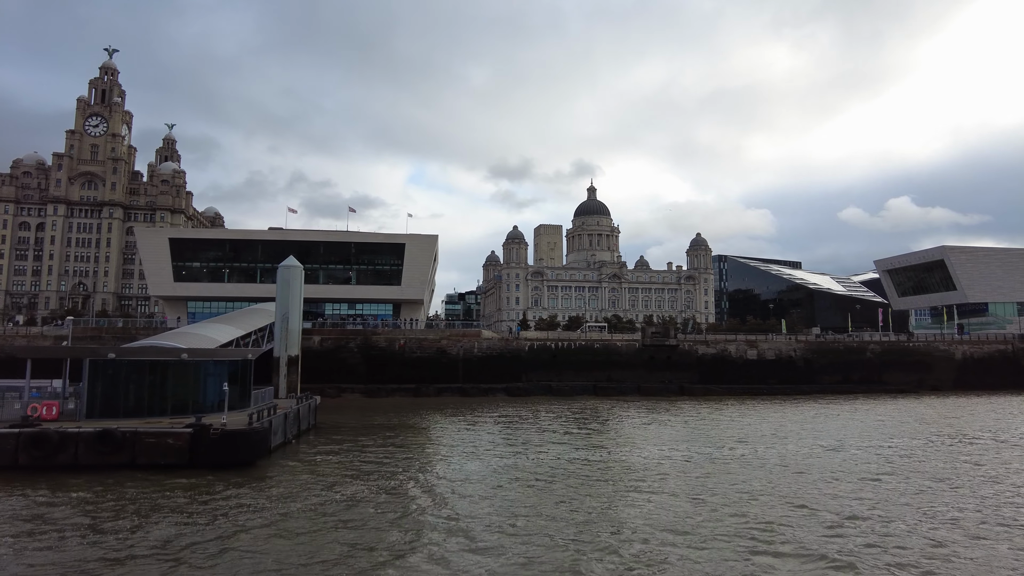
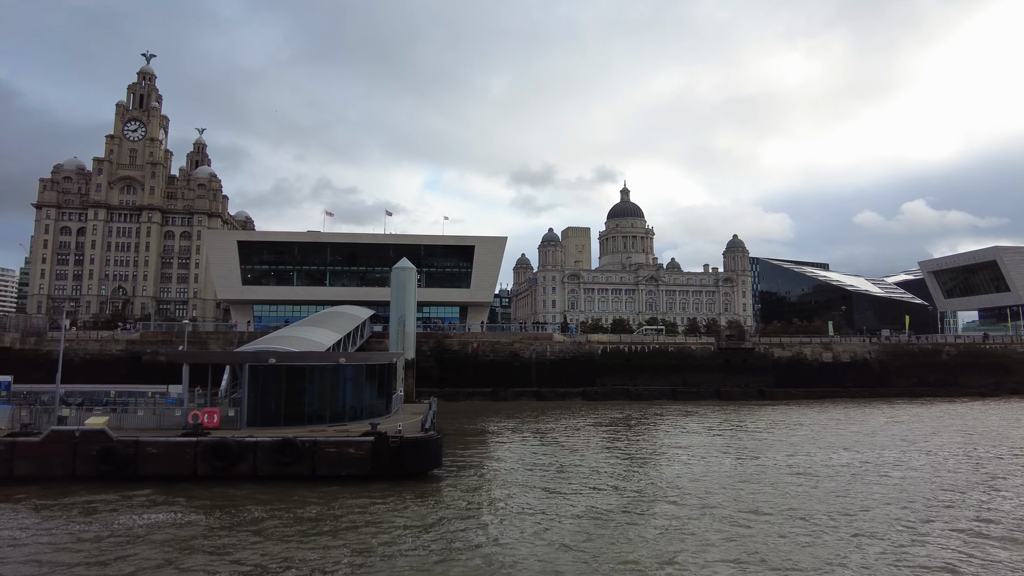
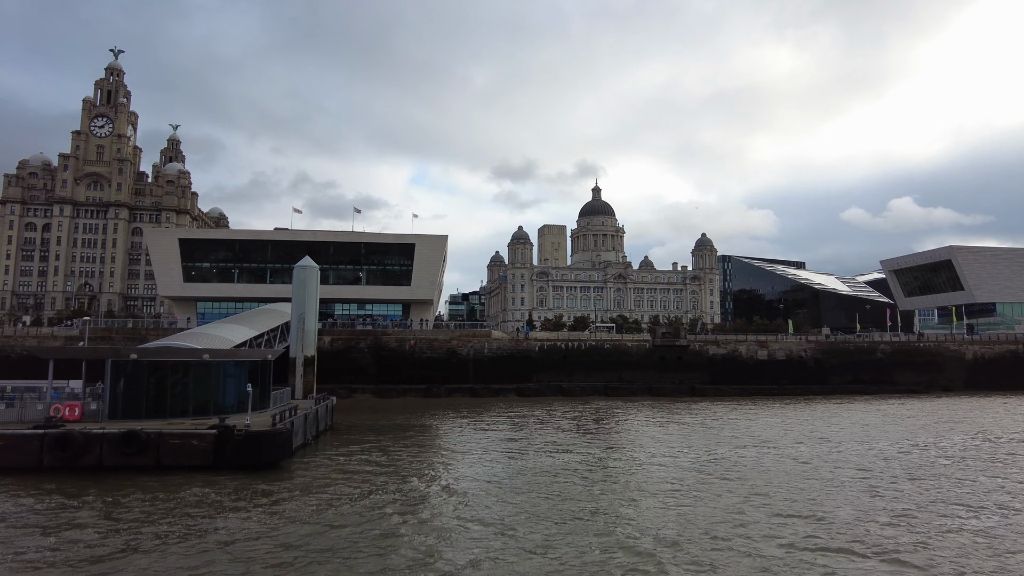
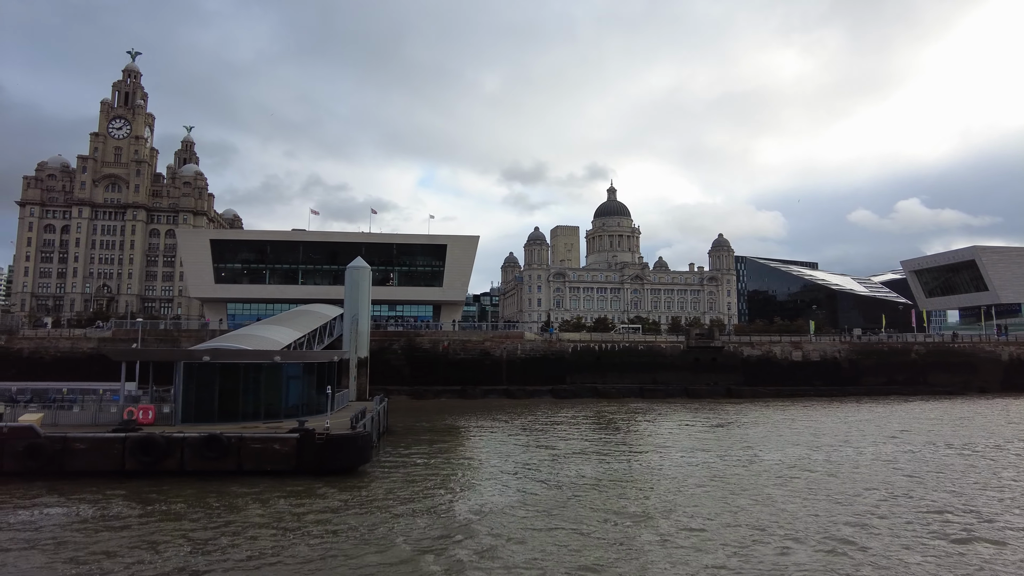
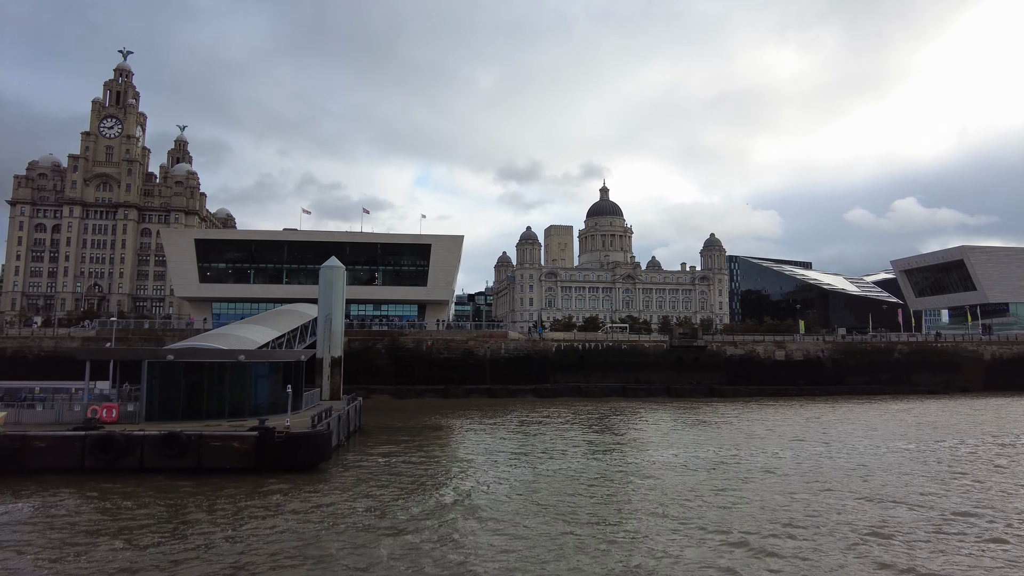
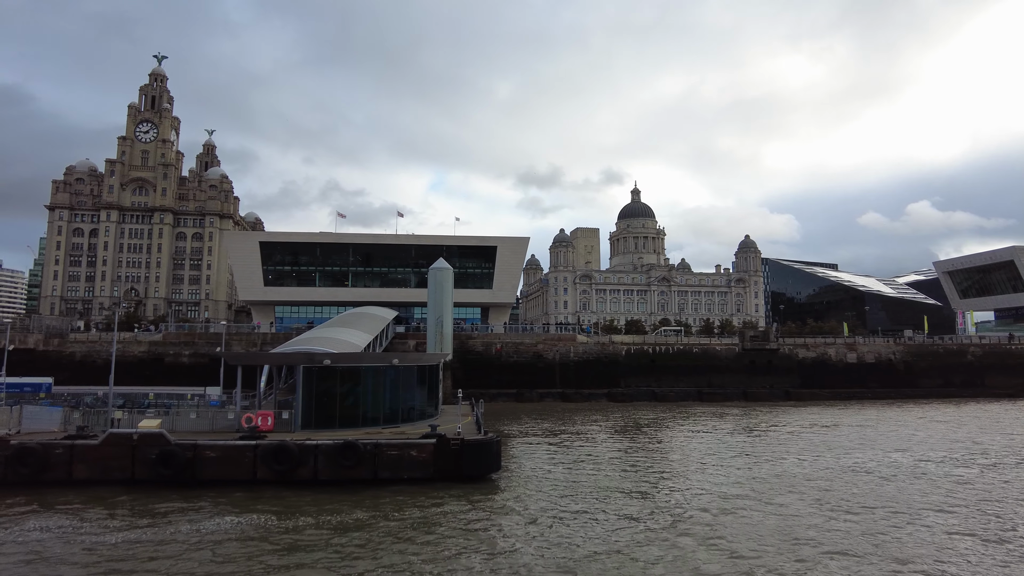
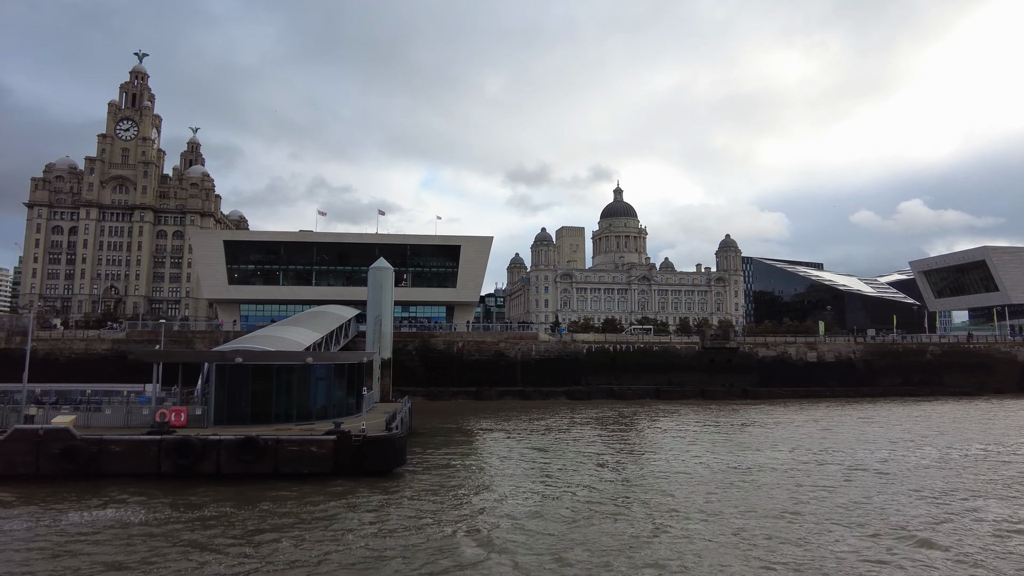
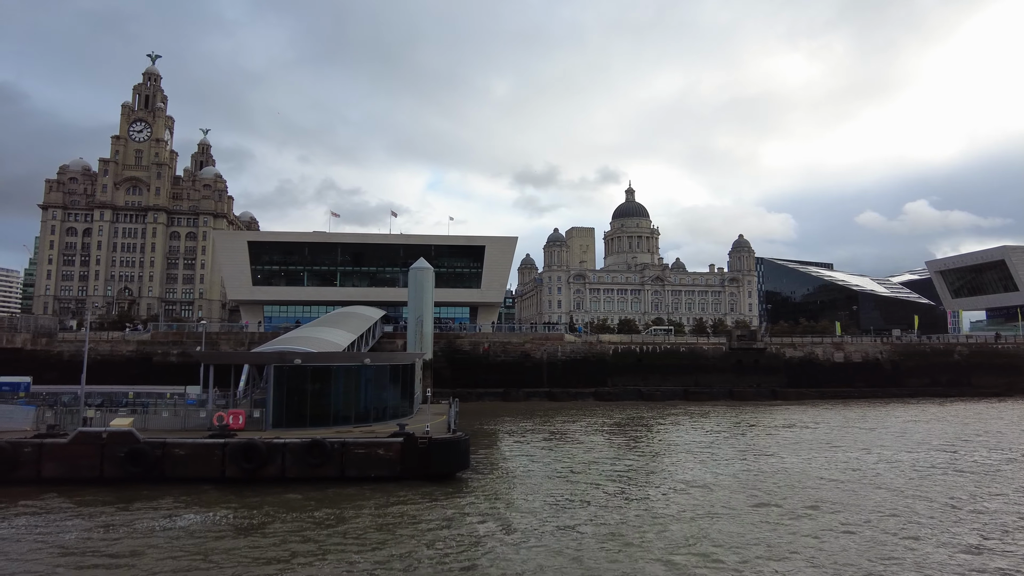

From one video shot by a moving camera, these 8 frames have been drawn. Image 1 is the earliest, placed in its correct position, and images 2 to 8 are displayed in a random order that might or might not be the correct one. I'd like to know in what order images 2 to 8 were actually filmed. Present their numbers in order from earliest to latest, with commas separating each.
3, 5, 4, 7, 2, 8, 6
